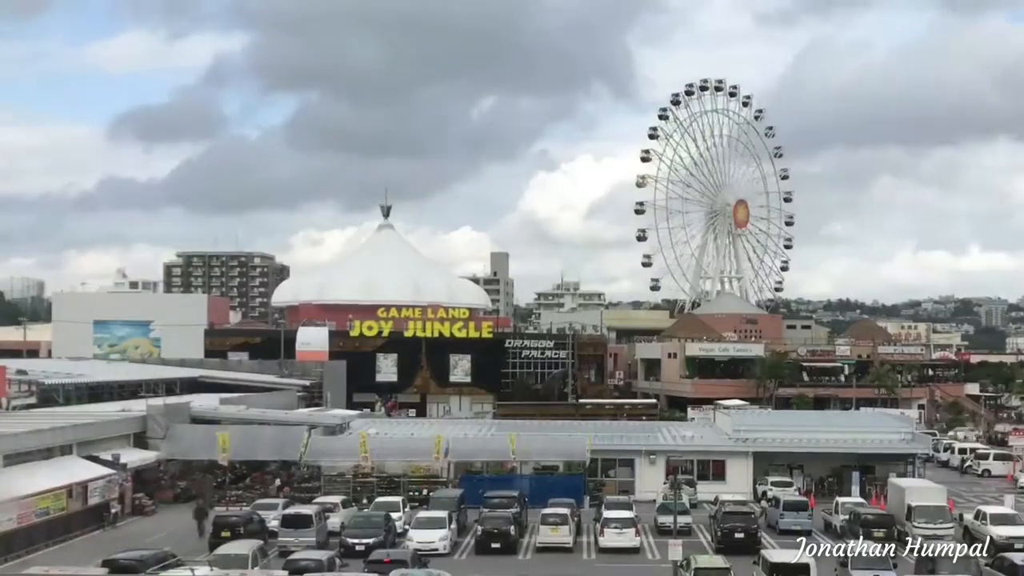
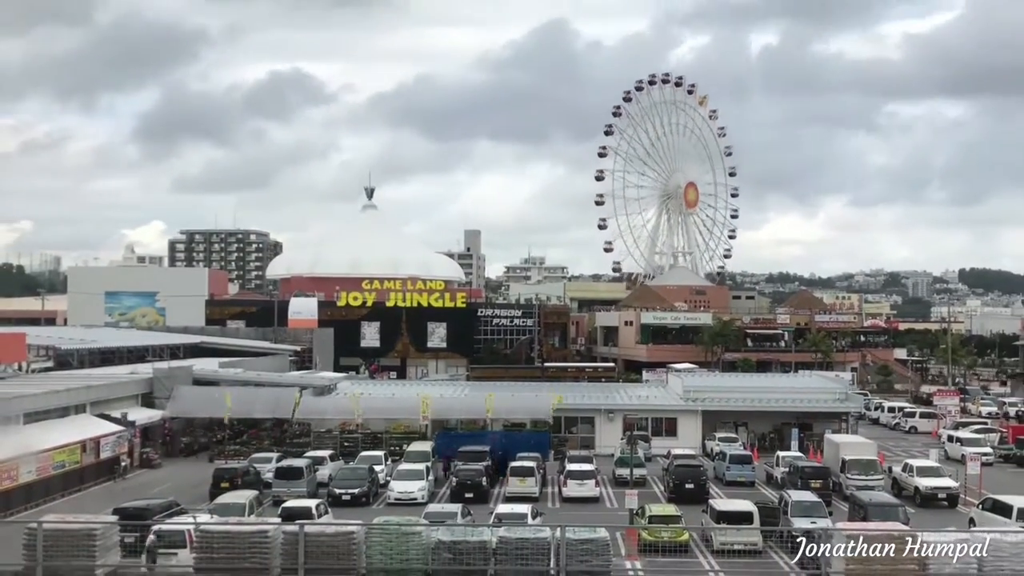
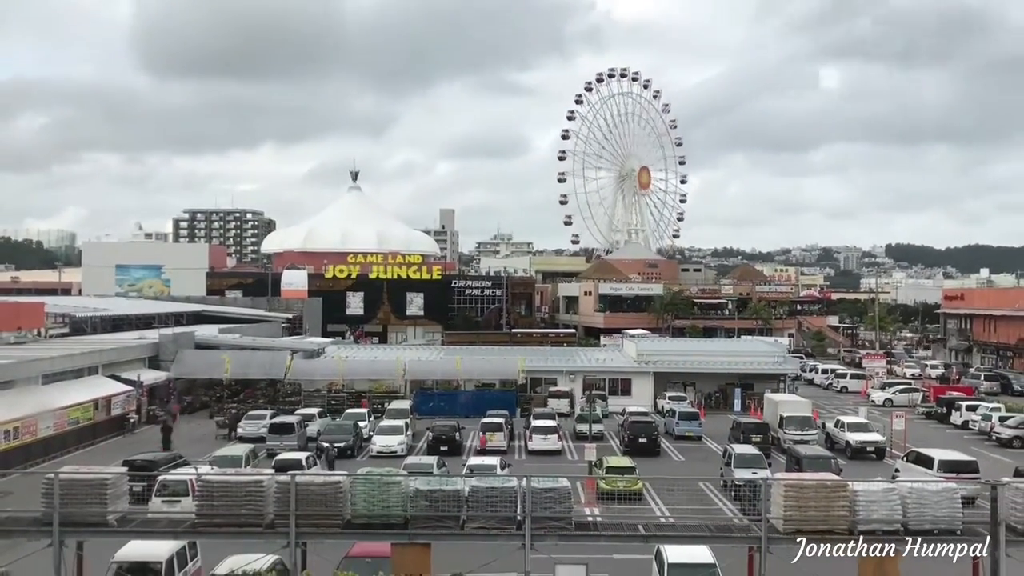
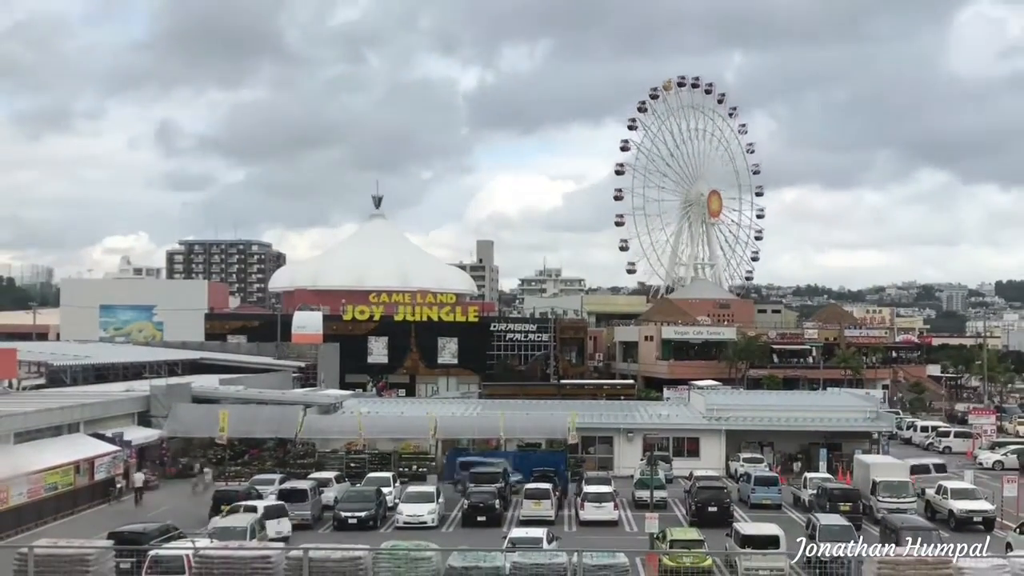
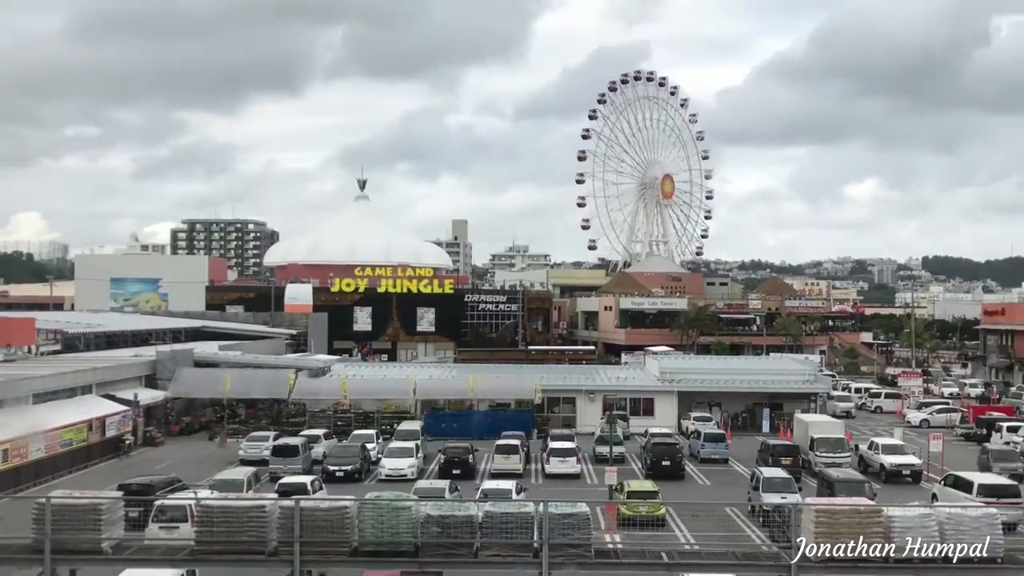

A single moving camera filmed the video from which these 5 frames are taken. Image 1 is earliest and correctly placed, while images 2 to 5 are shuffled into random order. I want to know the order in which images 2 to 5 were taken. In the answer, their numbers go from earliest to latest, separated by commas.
4, 2, 5, 3
